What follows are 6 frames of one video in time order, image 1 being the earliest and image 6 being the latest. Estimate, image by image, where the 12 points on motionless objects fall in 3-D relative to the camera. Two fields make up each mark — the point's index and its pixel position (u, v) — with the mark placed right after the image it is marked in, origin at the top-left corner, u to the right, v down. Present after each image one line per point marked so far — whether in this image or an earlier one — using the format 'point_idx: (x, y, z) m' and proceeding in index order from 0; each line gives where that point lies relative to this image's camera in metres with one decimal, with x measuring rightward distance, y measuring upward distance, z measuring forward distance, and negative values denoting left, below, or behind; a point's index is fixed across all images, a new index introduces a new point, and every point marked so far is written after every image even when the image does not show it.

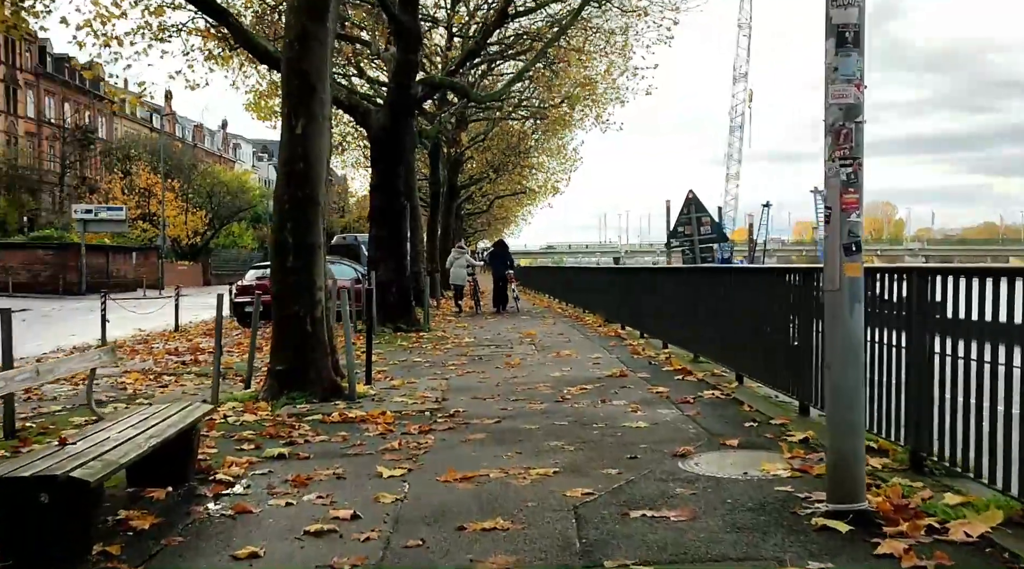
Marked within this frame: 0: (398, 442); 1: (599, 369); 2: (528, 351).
0: (-0.9, -1.2, +7.0) m
1: (+1.1, -1.1, +11.1) m
2: (+0.3, -1.0, +13.8) m
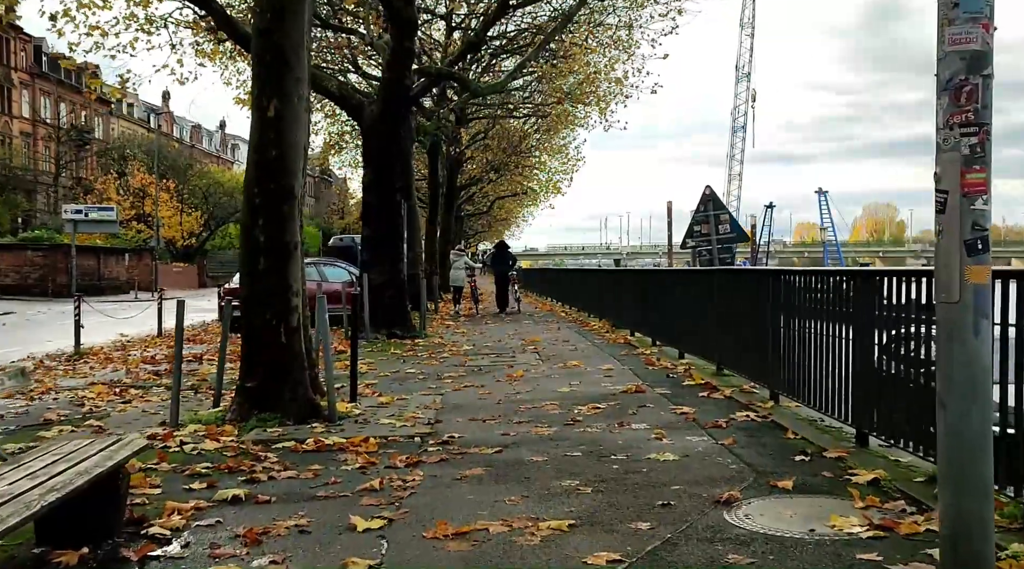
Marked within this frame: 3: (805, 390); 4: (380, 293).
0: (-0.9, -1.3, +5.8) m
1: (+1.1, -1.1, +10.0) m
2: (+0.3, -1.1, +12.7) m
3: (+2.5, -0.9, +7.8) m
4: (-2.7, -0.2, +17.9) m
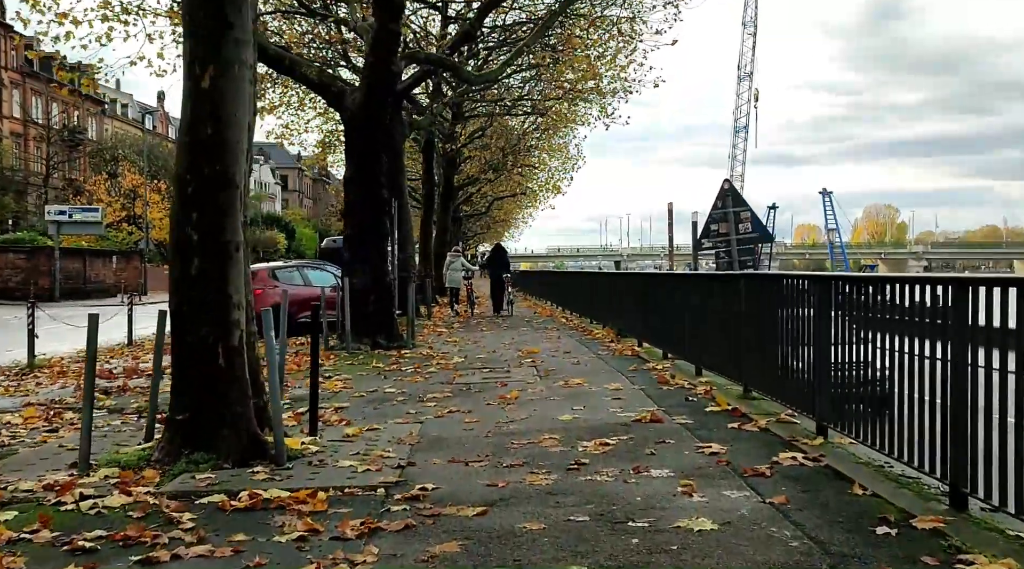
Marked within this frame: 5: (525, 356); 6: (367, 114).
0: (-0.9, -1.4, +4.3) m
1: (+1.1, -1.2, +8.5) m
2: (+0.2, -1.2, +11.2) m
3: (+2.4, -1.0, +6.3) m
4: (-2.8, -0.3, +16.4) m
5: (+0.2, -1.1, +14.1) m
6: (-2.7, +3.1, +16.2) m
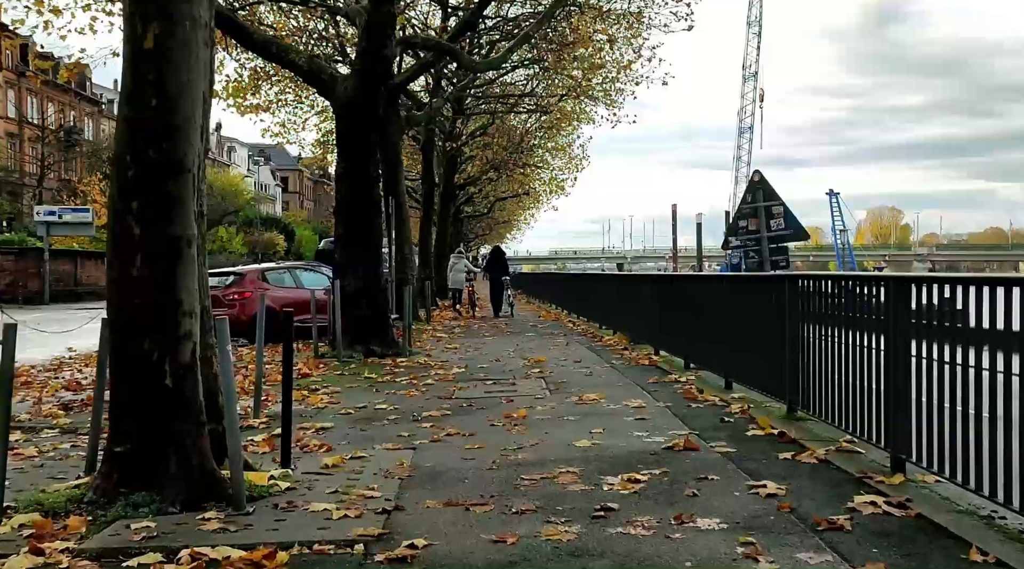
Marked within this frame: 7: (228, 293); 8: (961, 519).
0: (-0.9, -1.4, +3.1) m
1: (+1.1, -1.2, +7.3) m
2: (+0.3, -1.2, +10.0) m
3: (+2.5, -1.0, +5.1) m
4: (-2.7, -0.3, +15.2) m
5: (+0.3, -1.2, +13.0) m
6: (-2.6, +3.1, +15.1) m
7: (-6.1, -0.2, +19.1) m
8: (+2.3, -1.2, +4.4) m
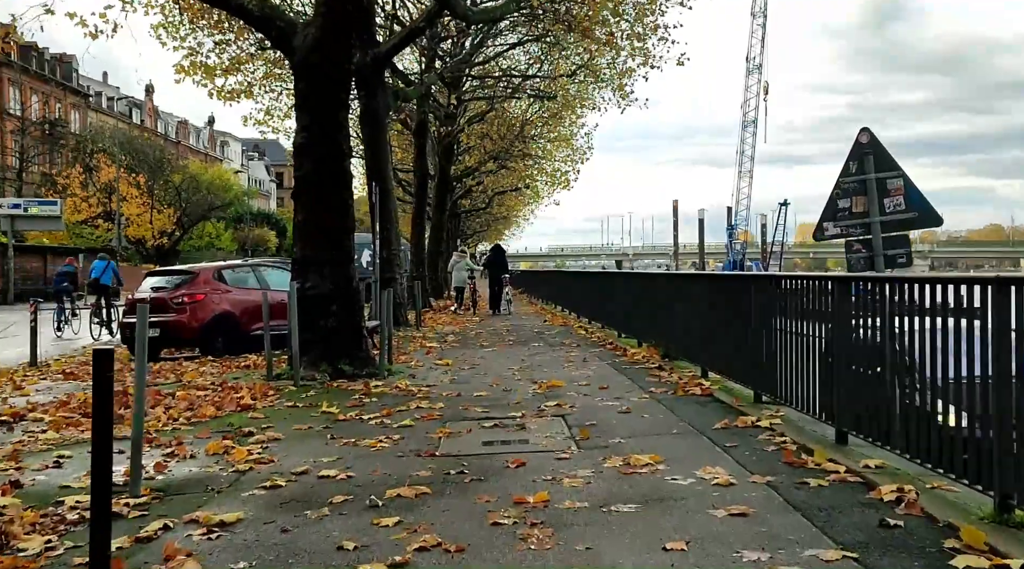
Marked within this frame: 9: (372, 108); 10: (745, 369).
0: (-0.8, -1.4, 0.0) m
1: (+1.2, -1.3, +4.1) m
2: (+0.4, -1.3, +6.8) m
3: (+2.6, -1.0, +1.9) m
4: (-2.6, -0.3, +12.0) m
5: (+0.4, -1.2, +9.8) m
6: (-2.5, +3.1, +11.9) m
7: (-6.0, -0.2, +15.9) m
8: (+2.4, -1.3, +1.3) m
9: (-3.2, +3.9, +19.8) m
10: (+2.4, -0.8, +8.9) m
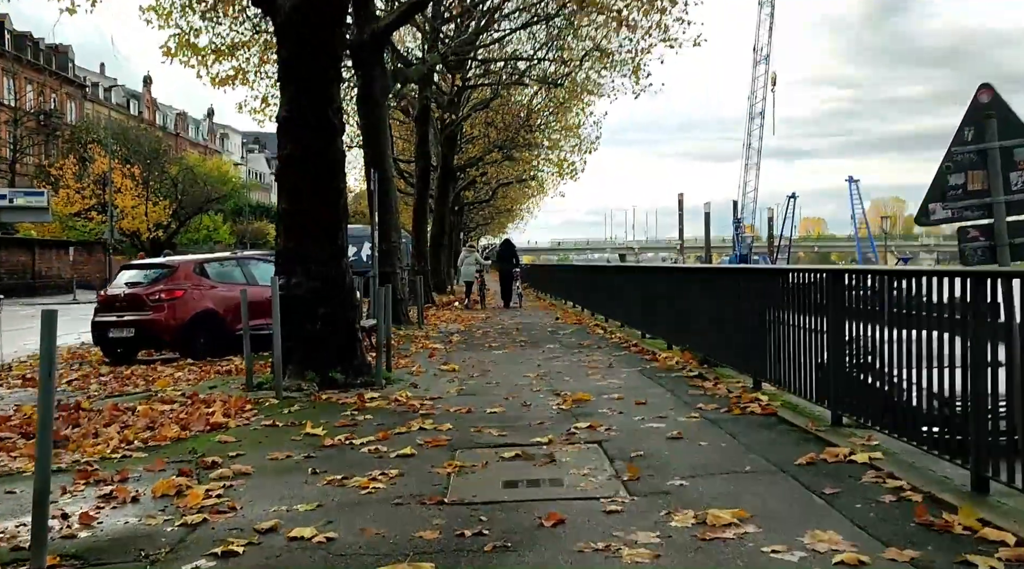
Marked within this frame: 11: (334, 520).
0: (-0.6, -1.5, -1.6) m
1: (+1.4, -1.3, +2.6) m
2: (+0.6, -1.2, +5.2) m
3: (+2.8, -1.1, +0.3) m
4: (-2.4, -0.3, +10.5) m
5: (+0.6, -1.2, +8.2) m
6: (-2.3, +3.1, +10.3) m
7: (-5.8, -0.1, +14.3) m
8: (+2.6, -1.3, -0.3) m
9: (-2.9, +4.1, +18.2) m
10: (+2.6, -0.8, +7.3) m
11: (-1.0, -1.3, +5.0) m
